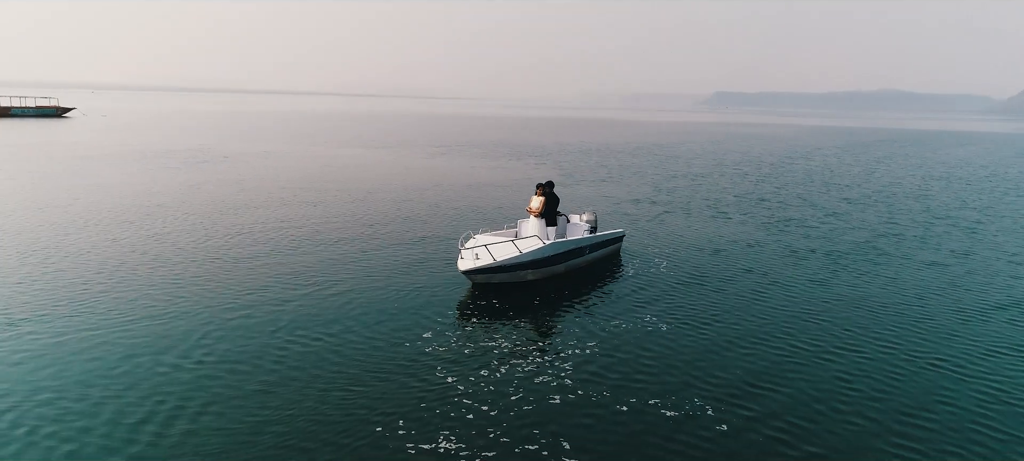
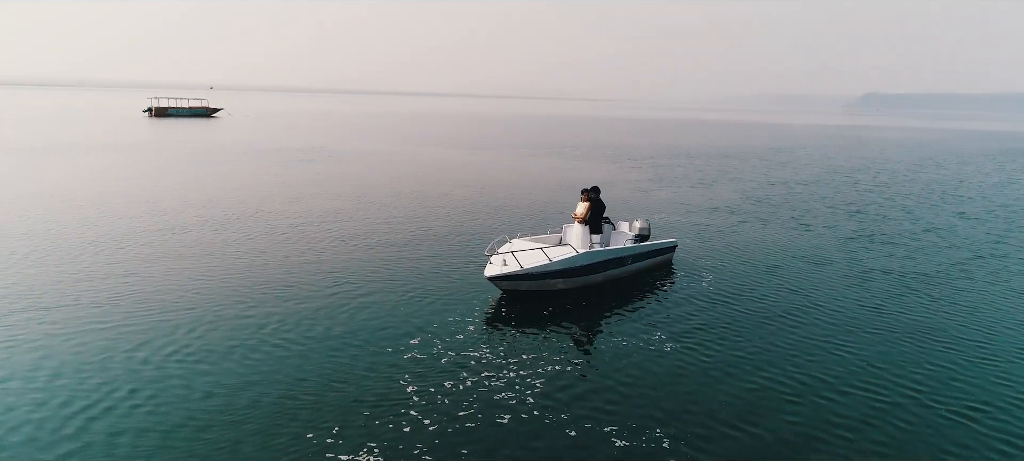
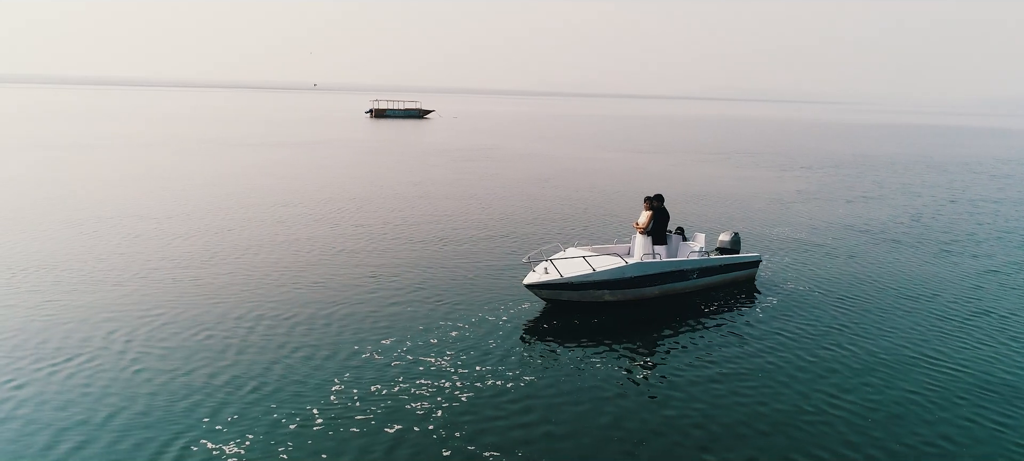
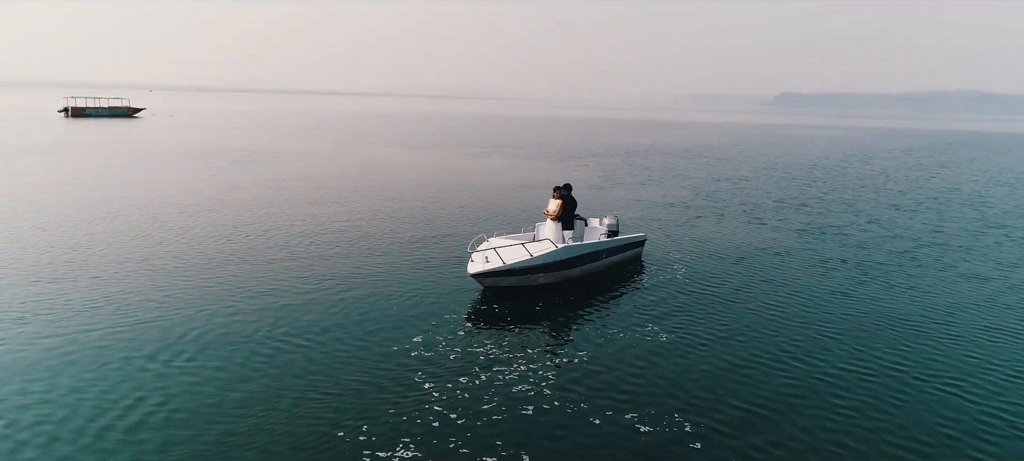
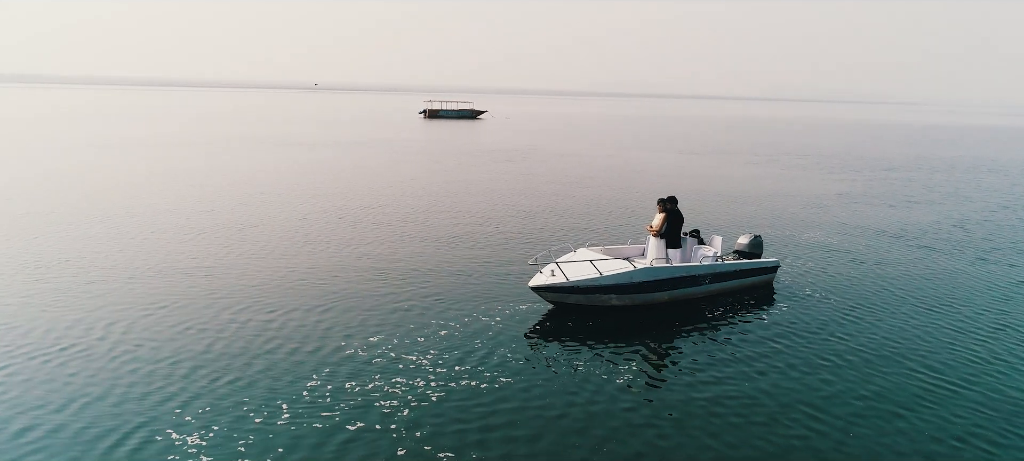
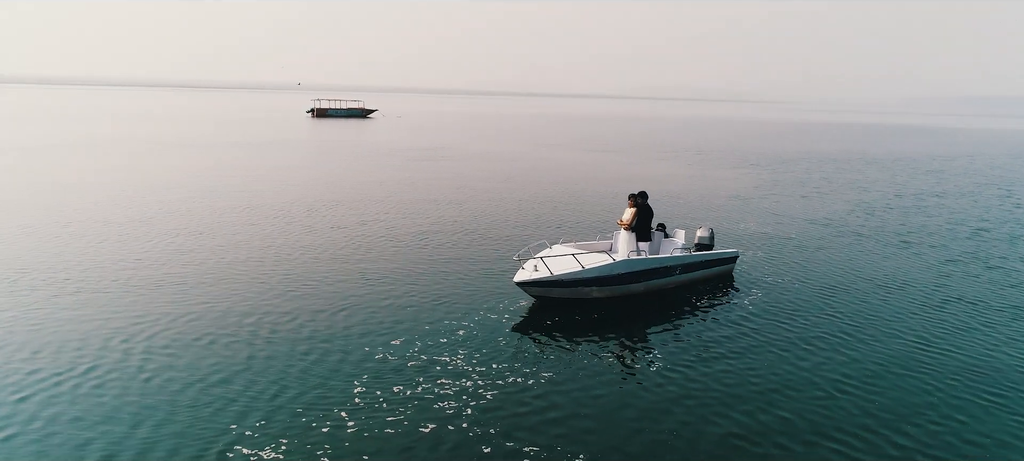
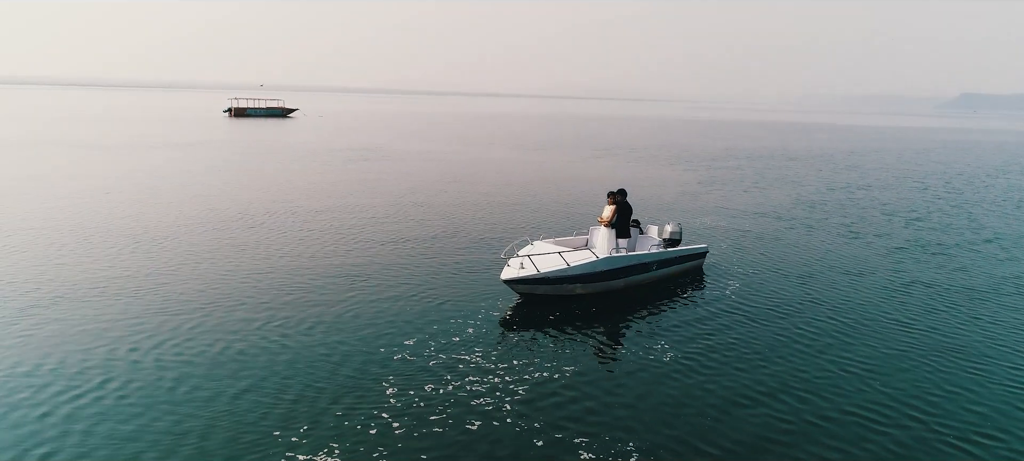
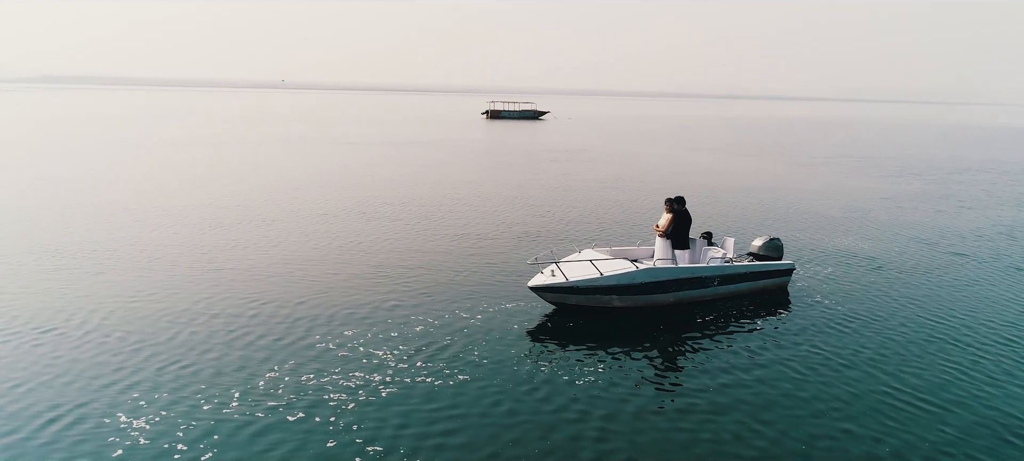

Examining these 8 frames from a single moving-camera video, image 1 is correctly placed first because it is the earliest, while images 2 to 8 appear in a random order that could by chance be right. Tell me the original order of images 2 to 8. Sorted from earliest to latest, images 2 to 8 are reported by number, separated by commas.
4, 2, 7, 6, 3, 5, 8
